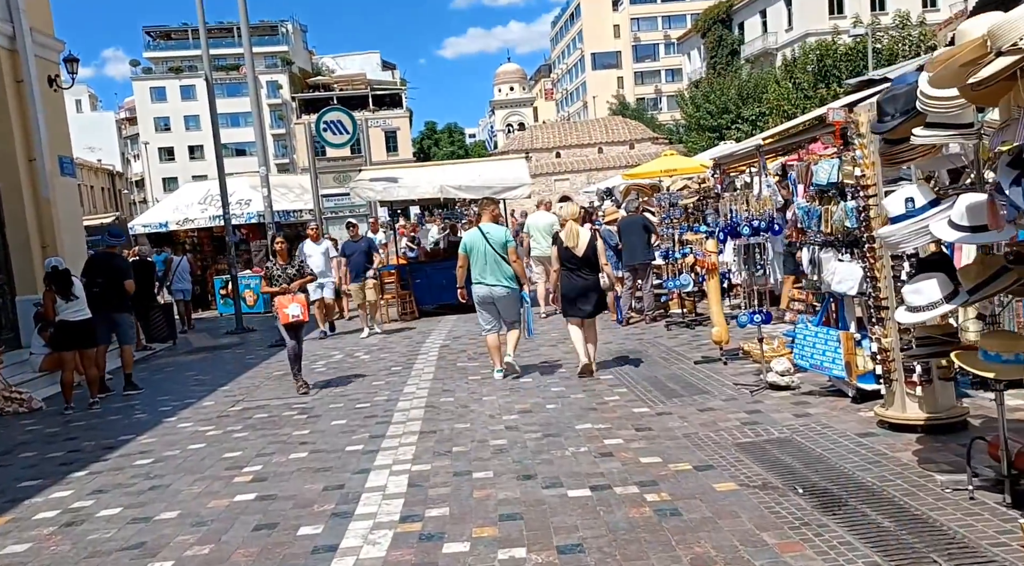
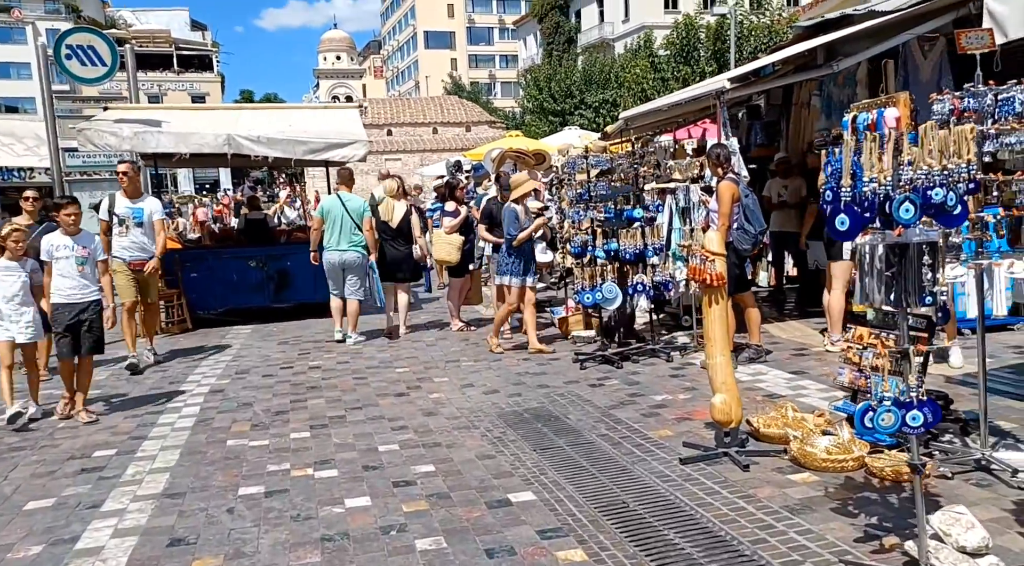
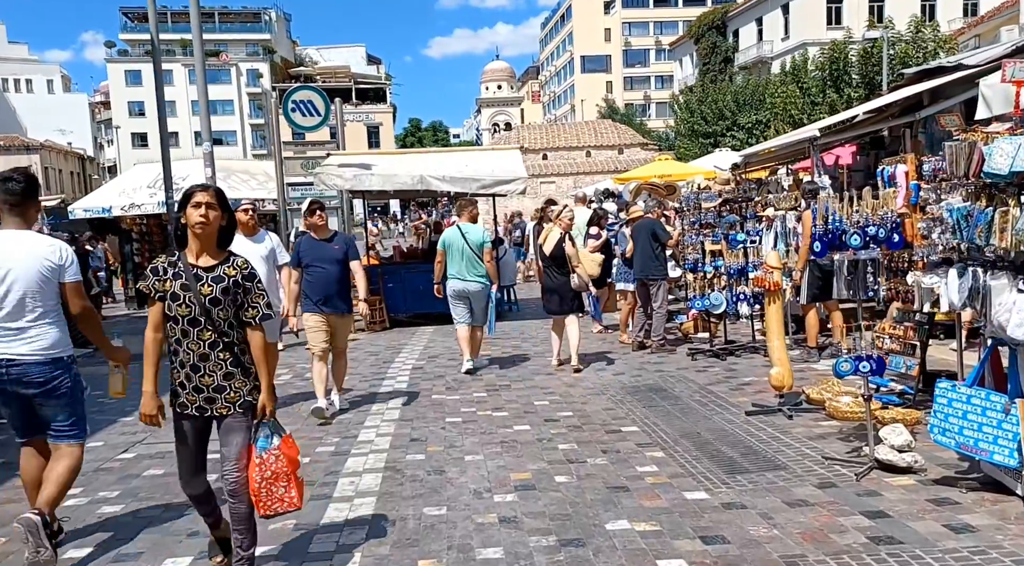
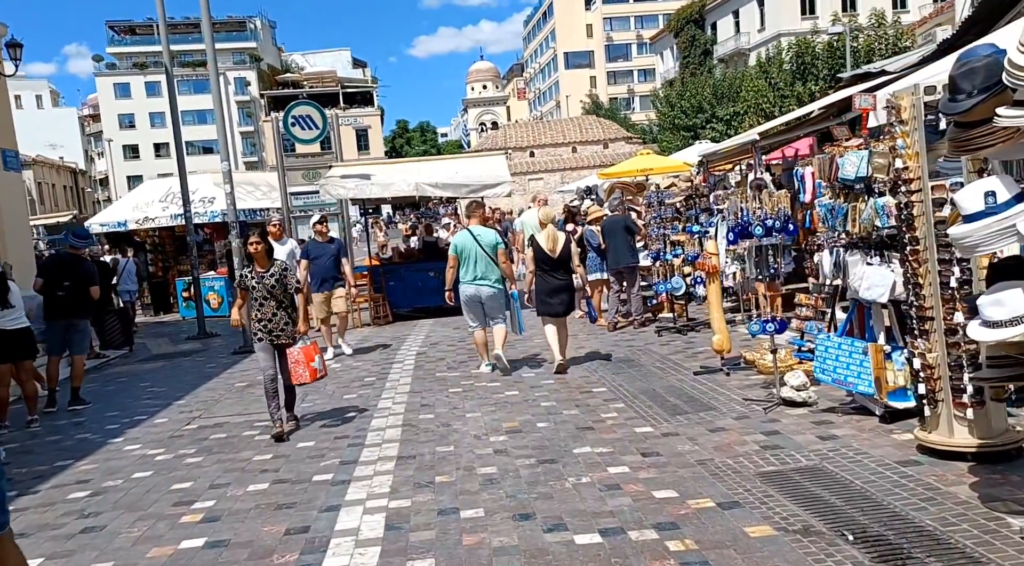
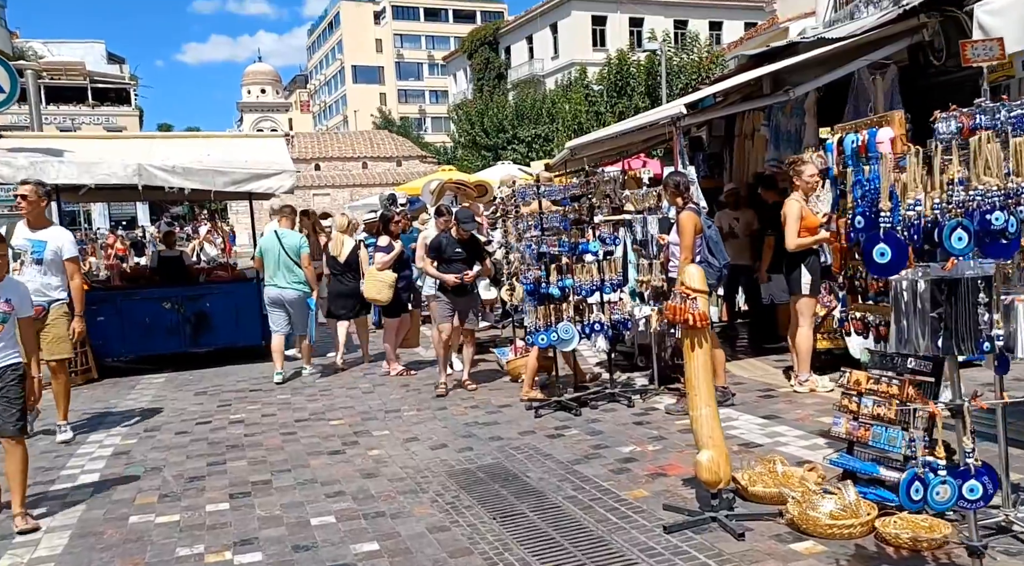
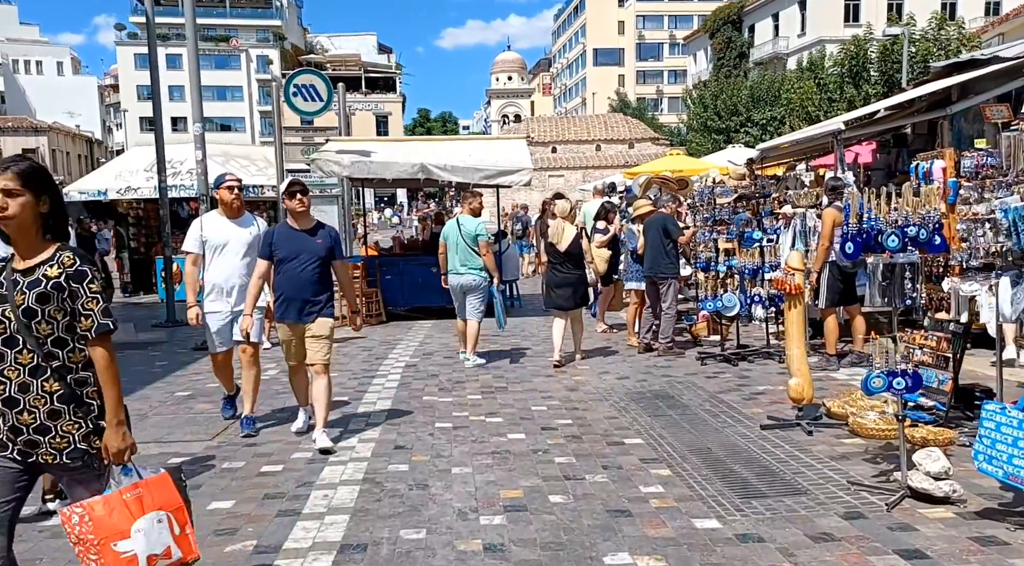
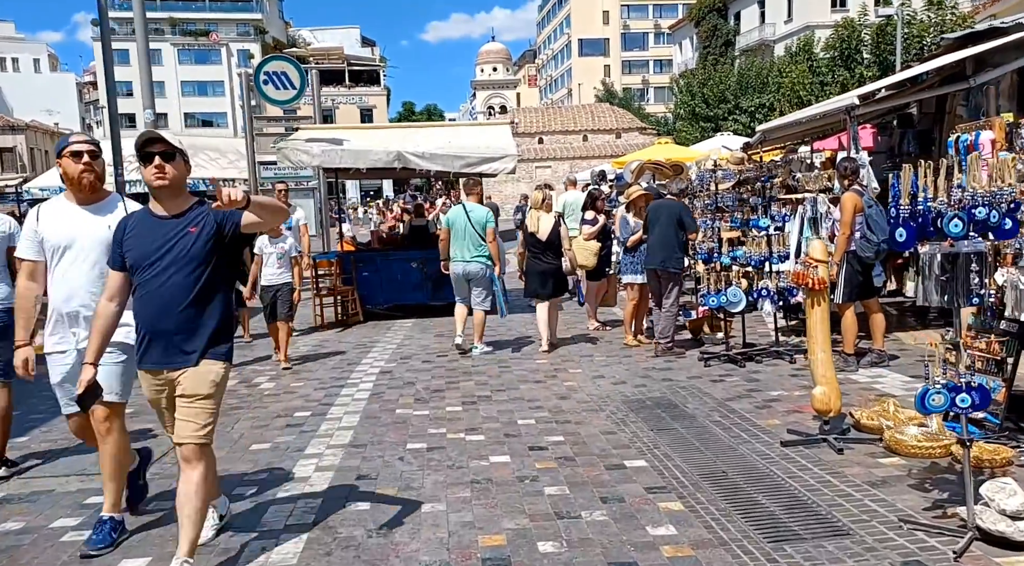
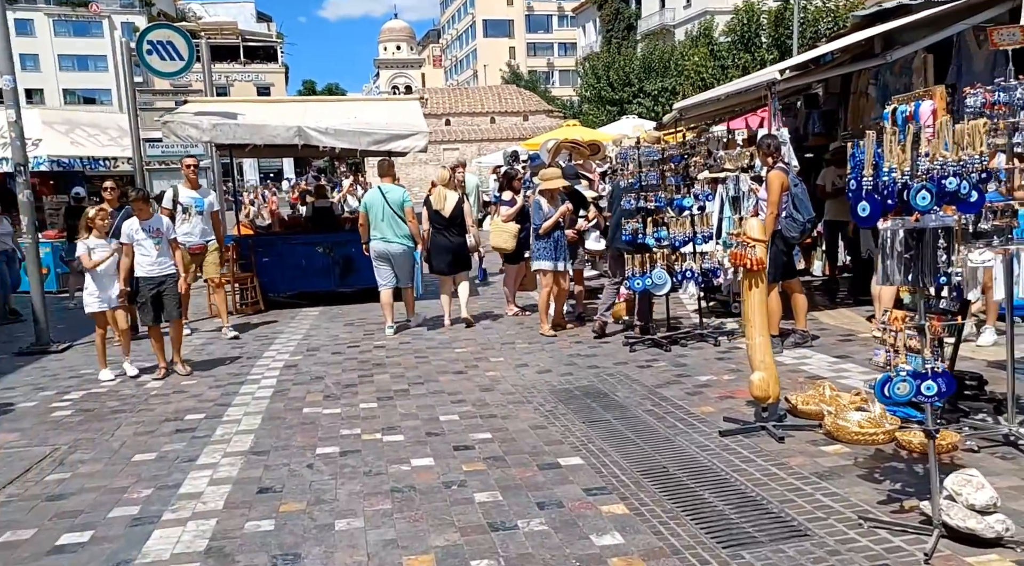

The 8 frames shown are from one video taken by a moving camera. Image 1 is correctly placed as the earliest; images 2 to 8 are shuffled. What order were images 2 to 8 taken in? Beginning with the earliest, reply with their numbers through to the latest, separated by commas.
4, 3, 6, 7, 8, 2, 5
